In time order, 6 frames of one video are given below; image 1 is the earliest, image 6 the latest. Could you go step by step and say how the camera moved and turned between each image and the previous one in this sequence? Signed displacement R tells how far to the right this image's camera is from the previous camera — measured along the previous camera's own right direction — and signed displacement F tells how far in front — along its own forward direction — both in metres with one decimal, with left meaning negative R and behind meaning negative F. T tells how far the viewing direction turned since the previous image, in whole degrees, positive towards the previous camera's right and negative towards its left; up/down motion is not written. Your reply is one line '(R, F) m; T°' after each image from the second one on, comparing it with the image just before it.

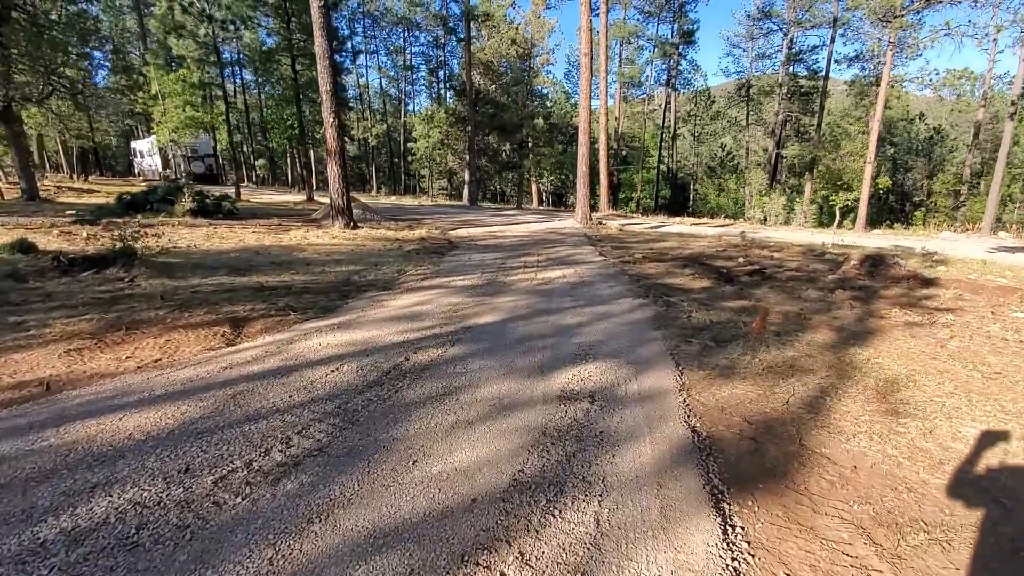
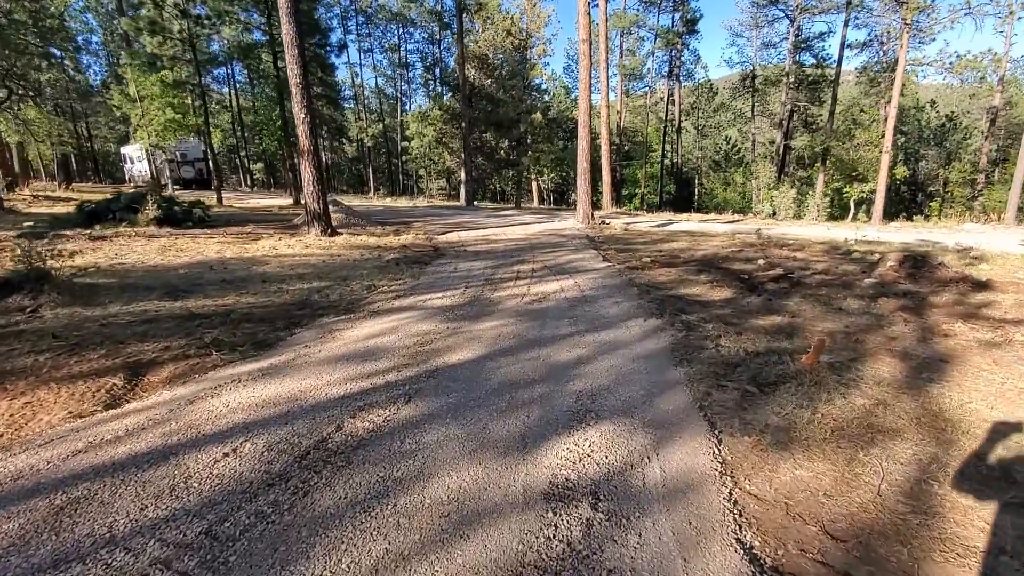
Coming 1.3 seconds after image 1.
(+0.2, +0.9) m; -1°
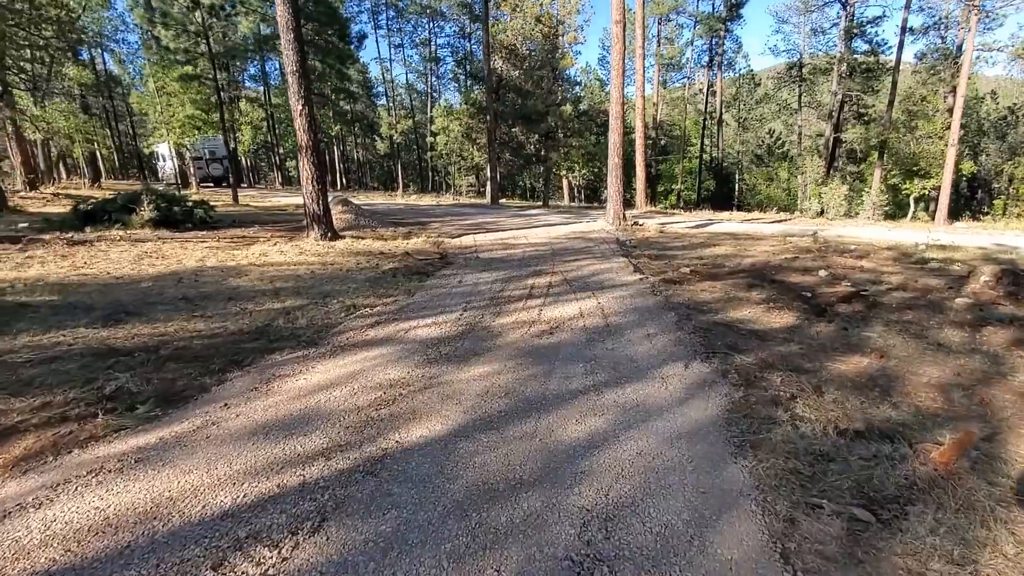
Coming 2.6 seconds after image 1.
(+0.2, +1.0) m; -4°
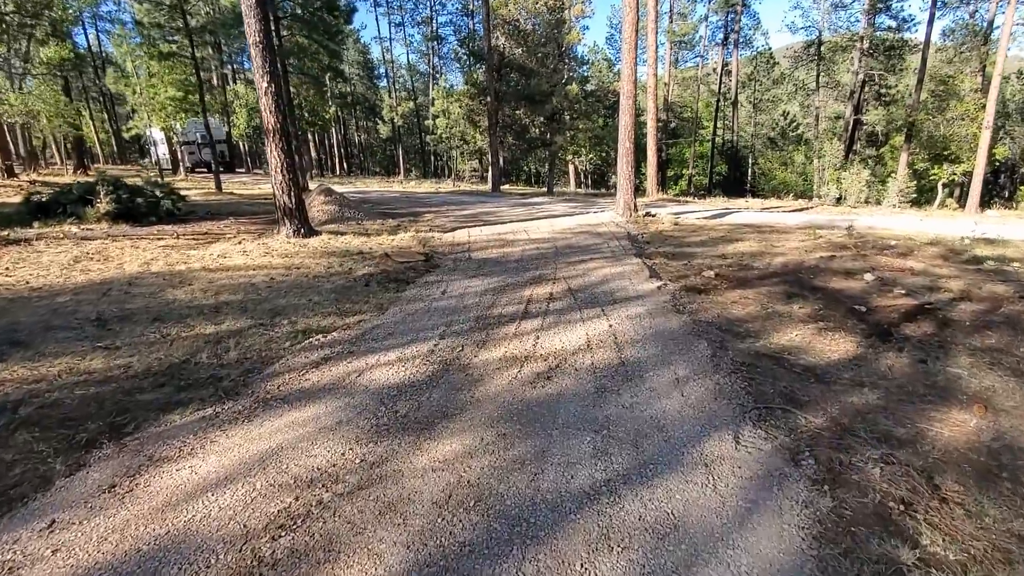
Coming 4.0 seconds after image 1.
(+0.1, +0.9) m; -1°
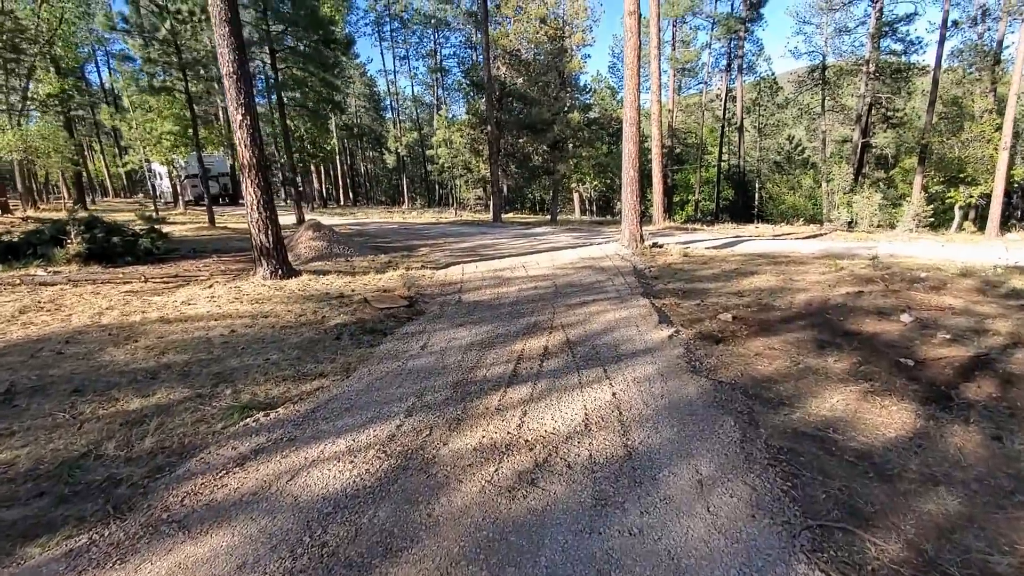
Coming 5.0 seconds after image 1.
(+0.2, +0.6) m; -1°
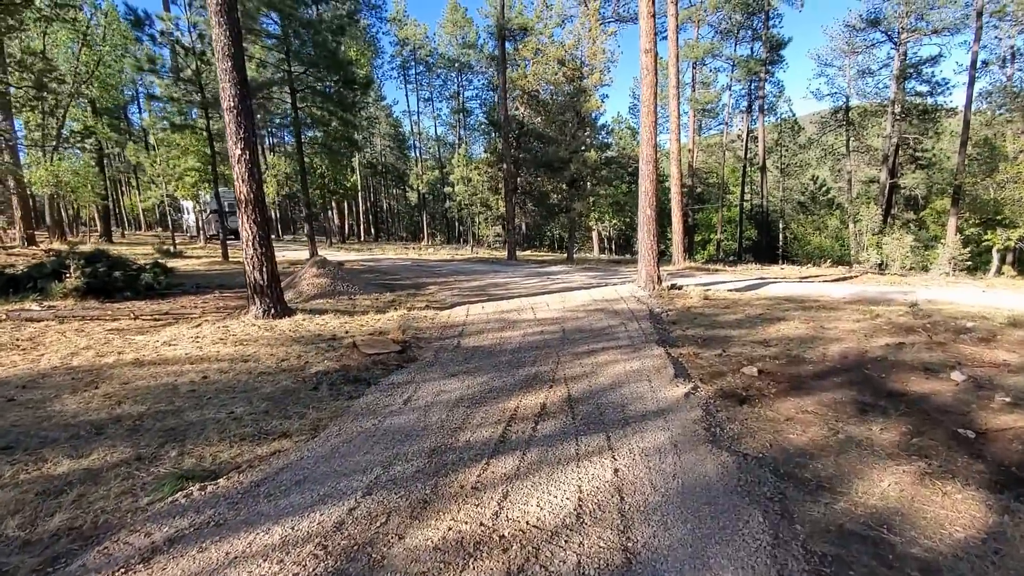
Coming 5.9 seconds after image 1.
(+0.2, +0.4) m; -2°
